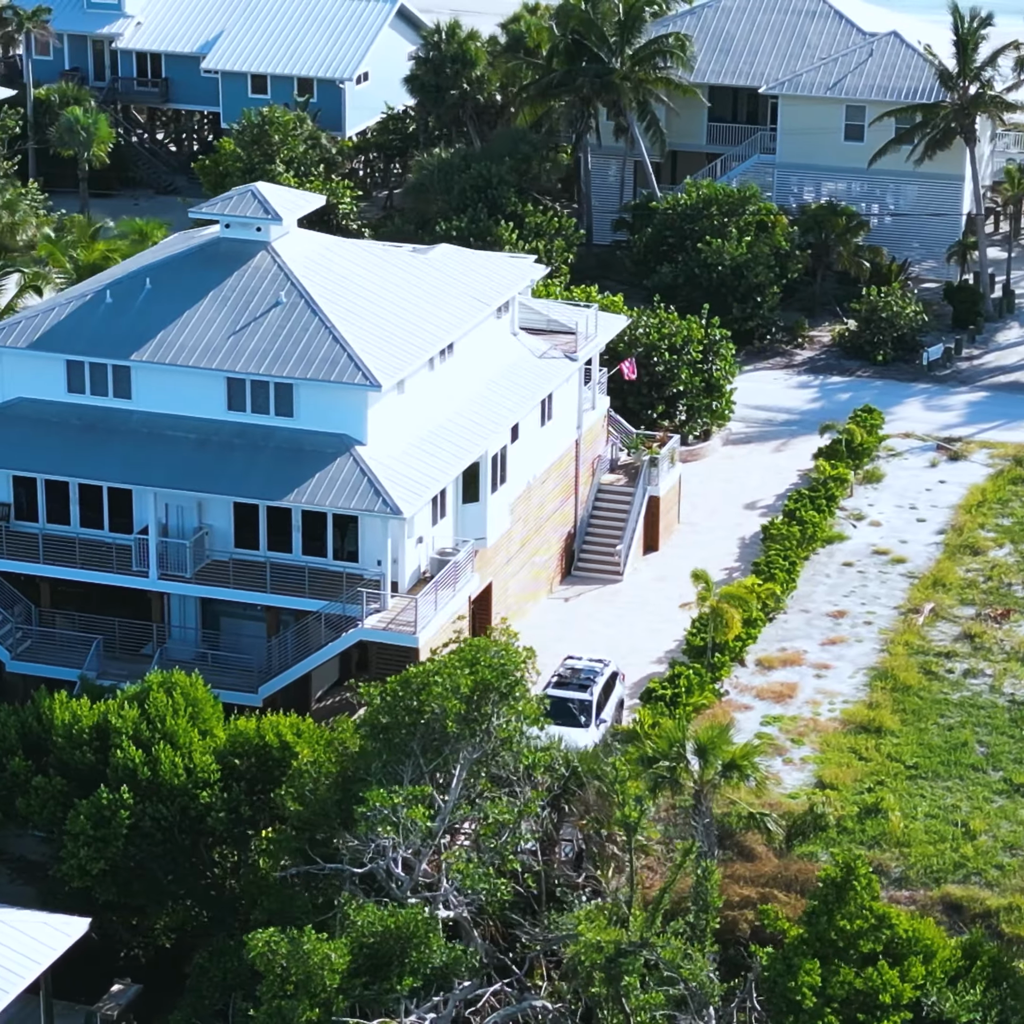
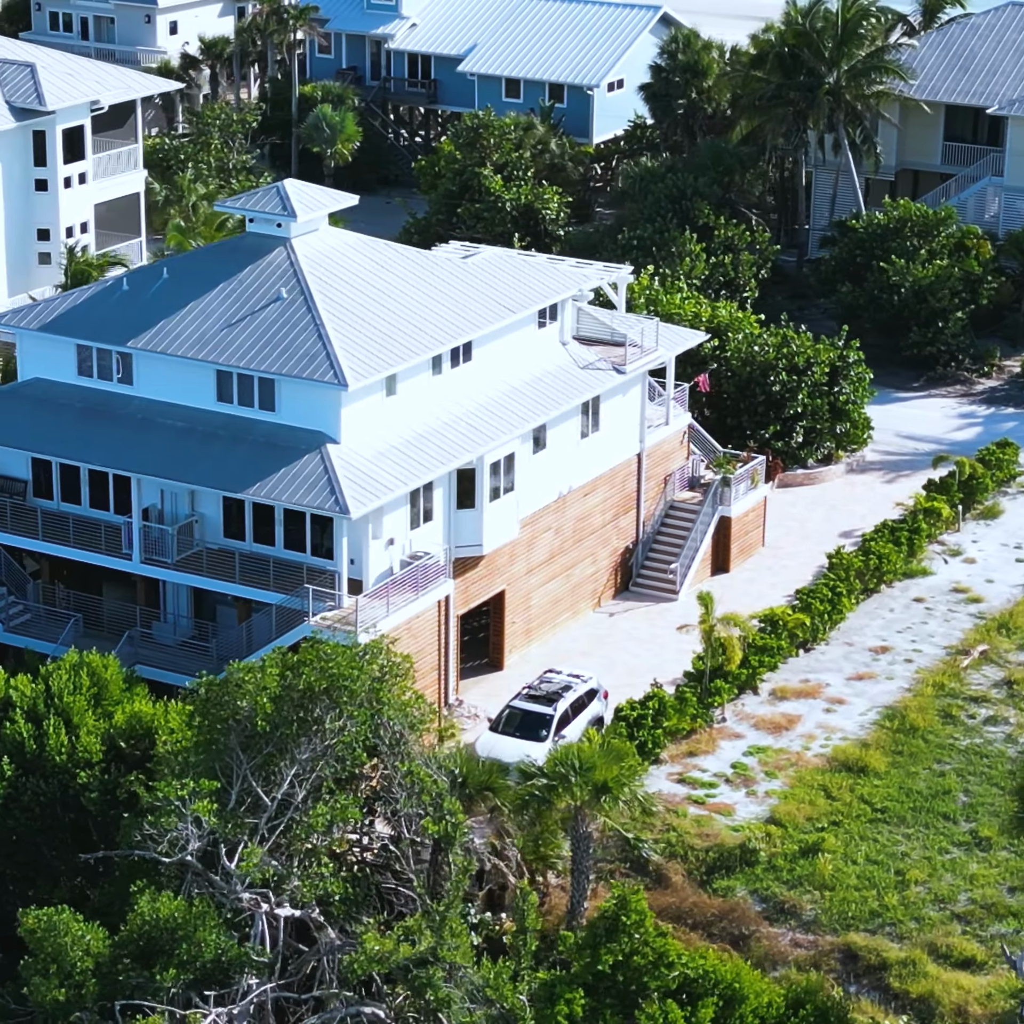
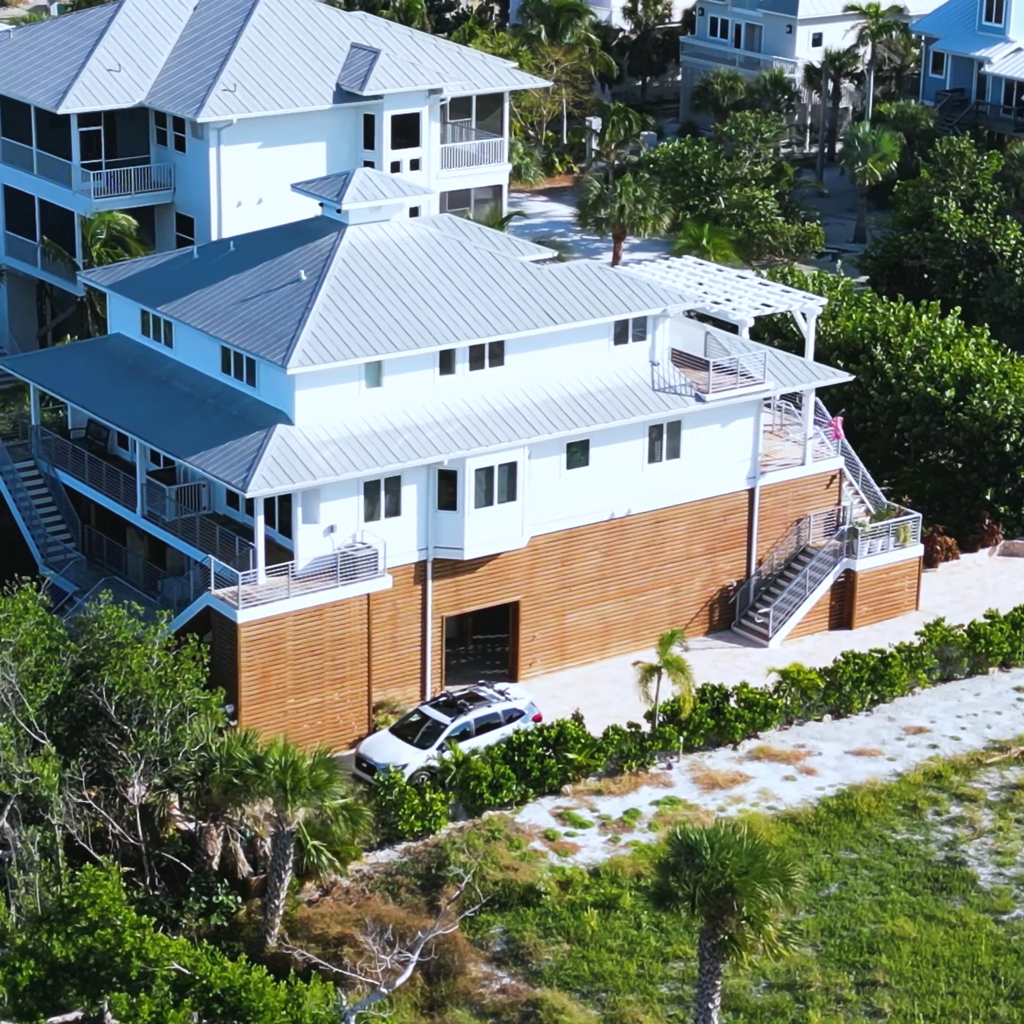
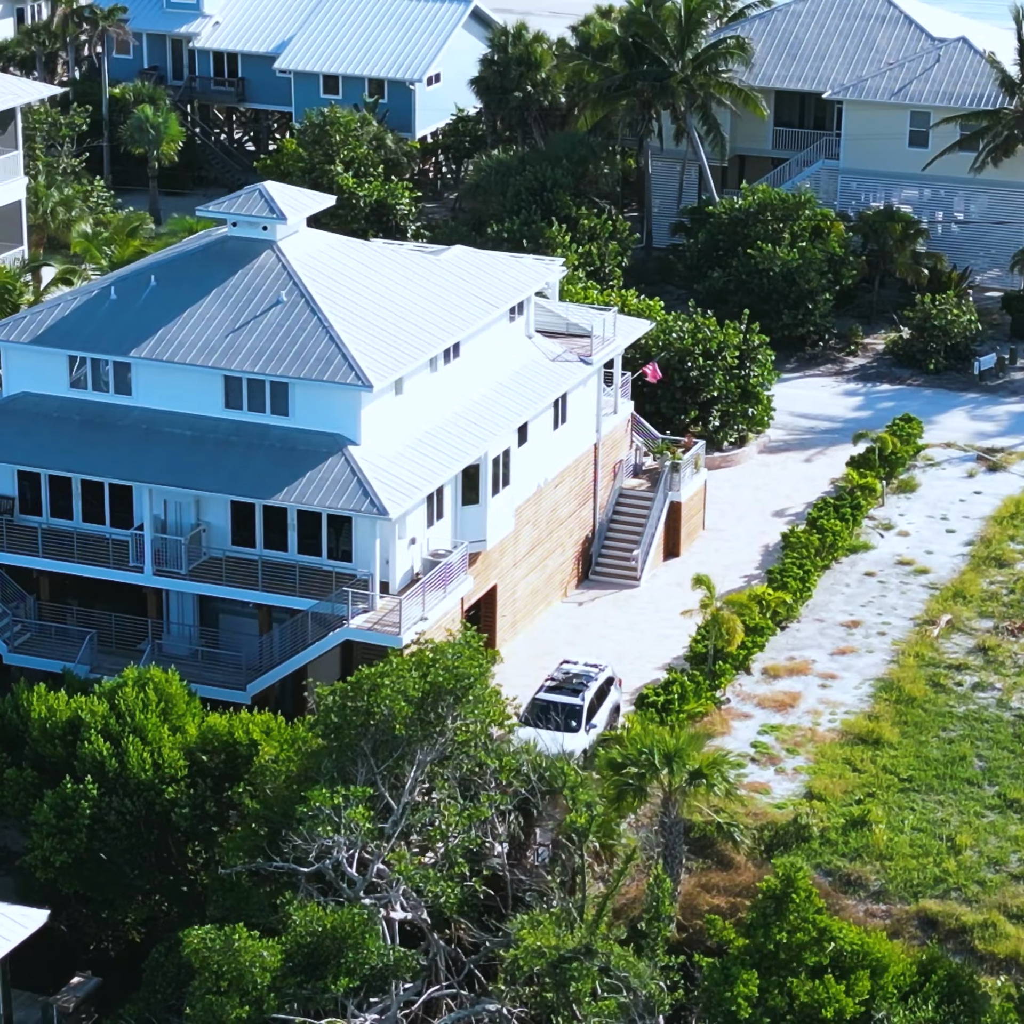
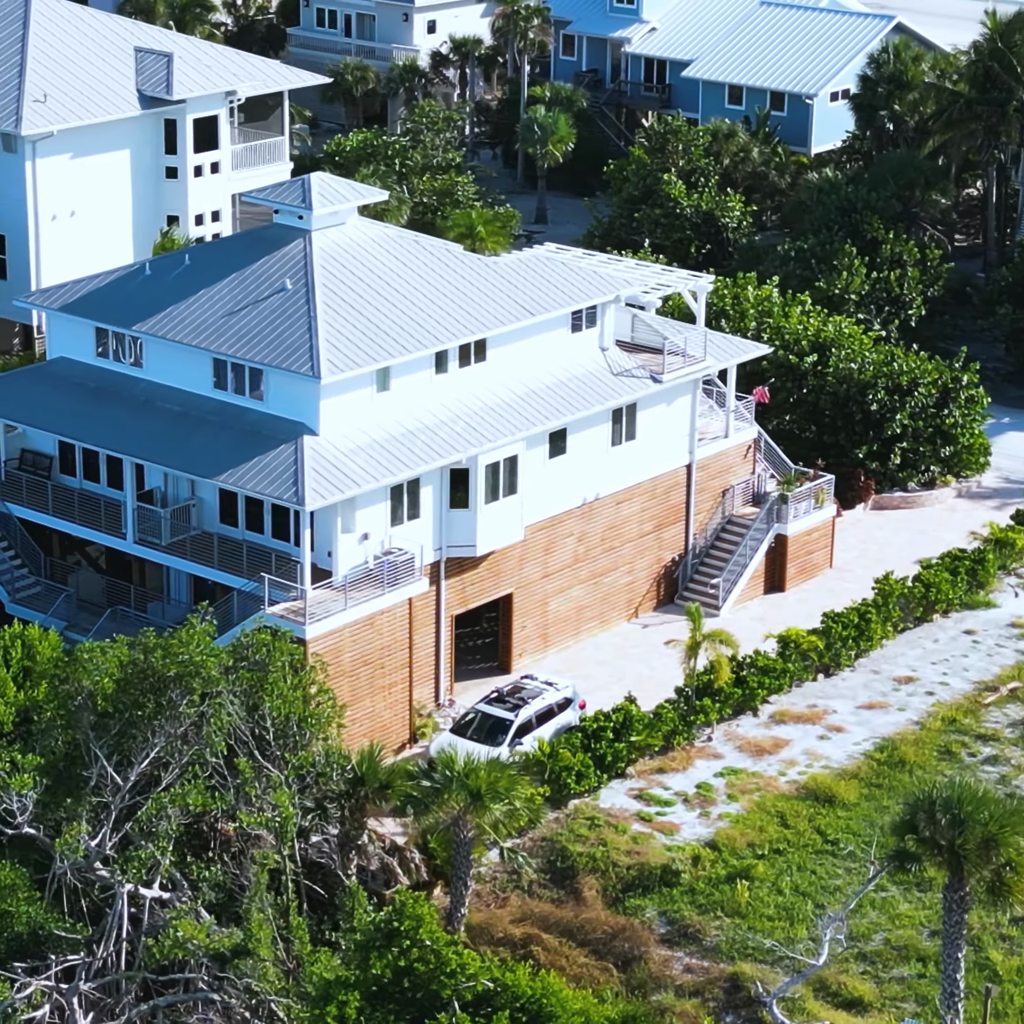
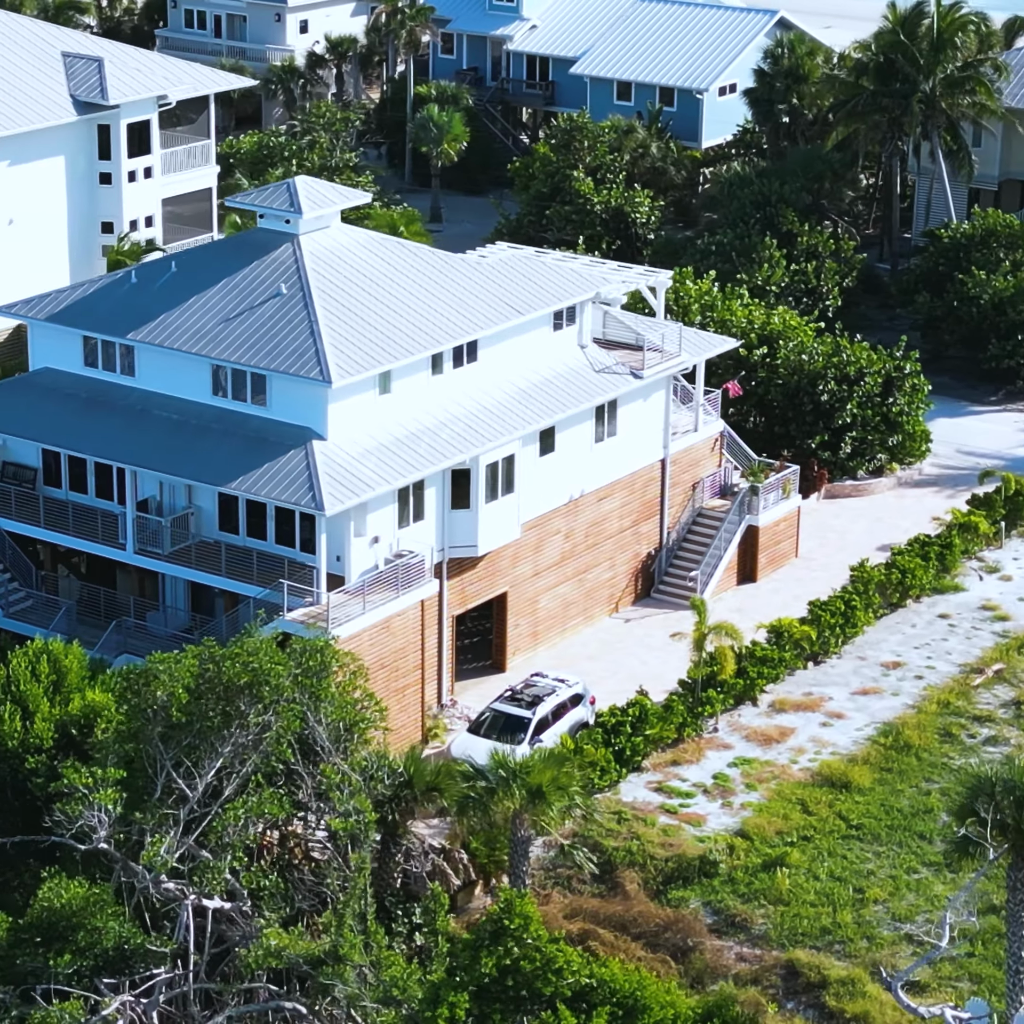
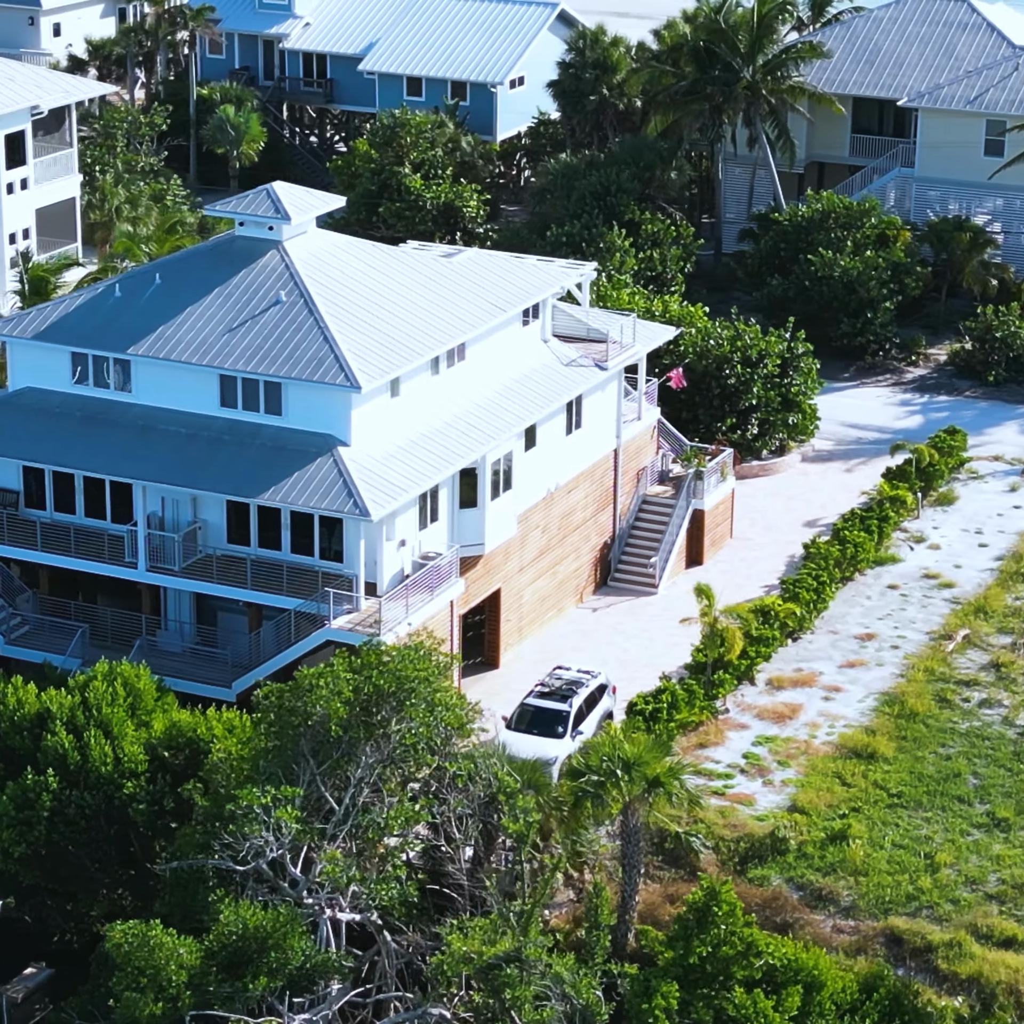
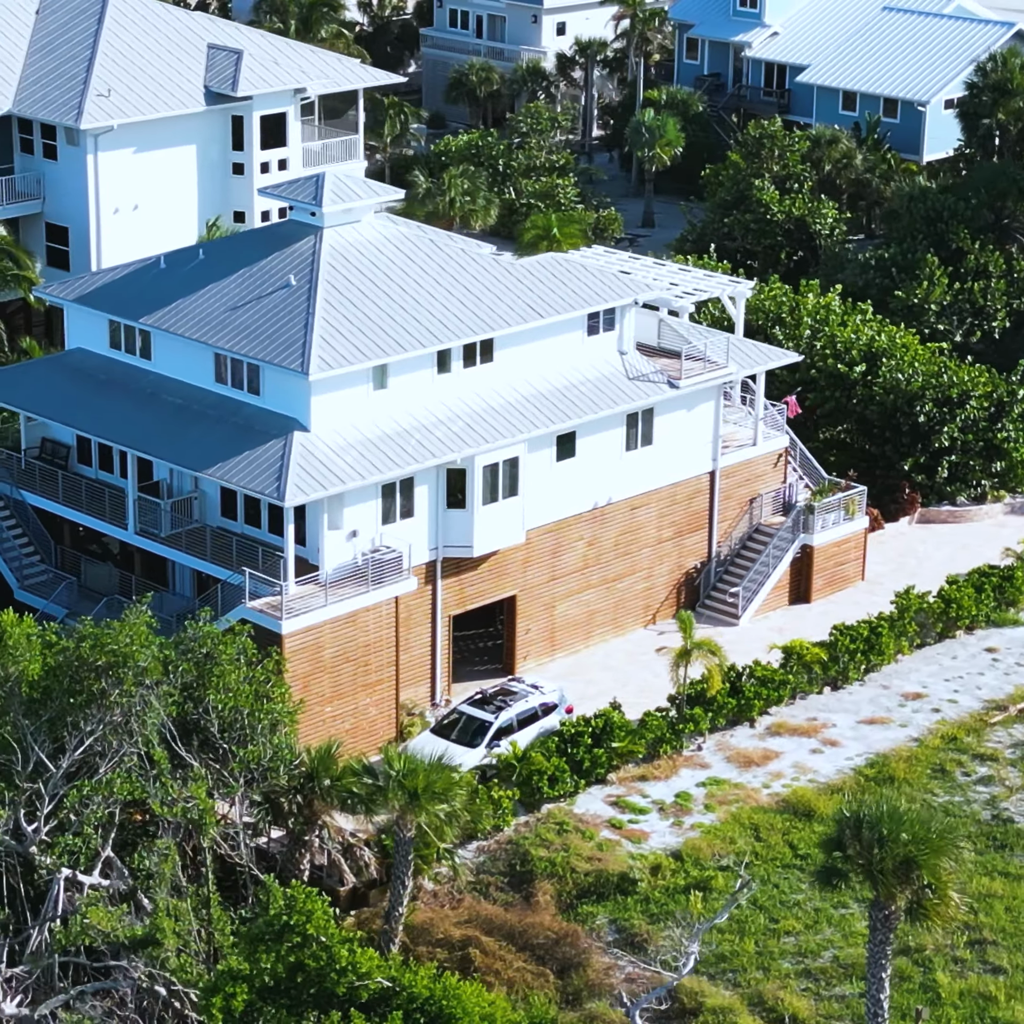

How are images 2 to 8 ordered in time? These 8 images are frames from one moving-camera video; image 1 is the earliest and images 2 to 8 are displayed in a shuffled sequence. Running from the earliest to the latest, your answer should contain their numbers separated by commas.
4, 7, 2, 6, 5, 8, 3
